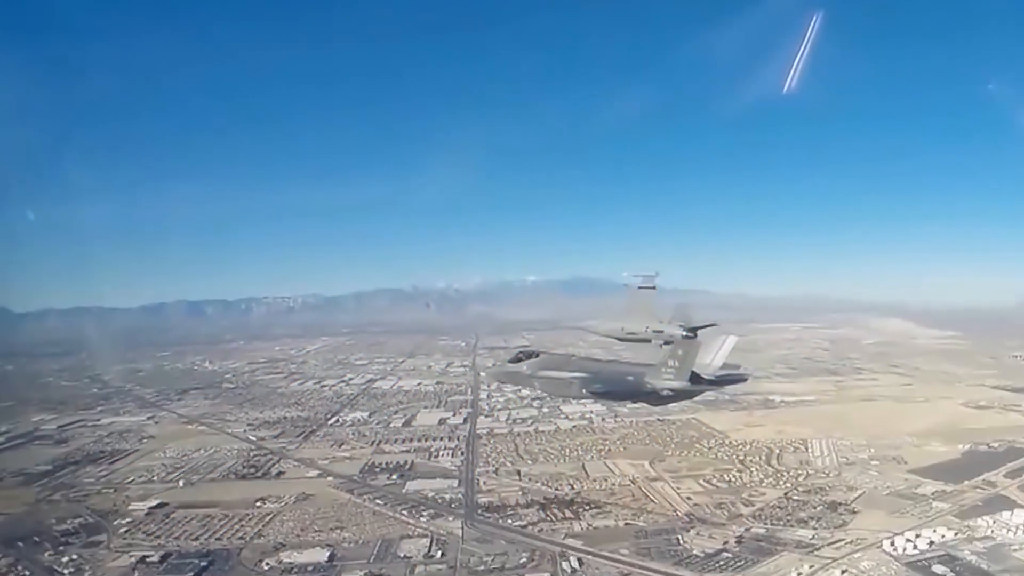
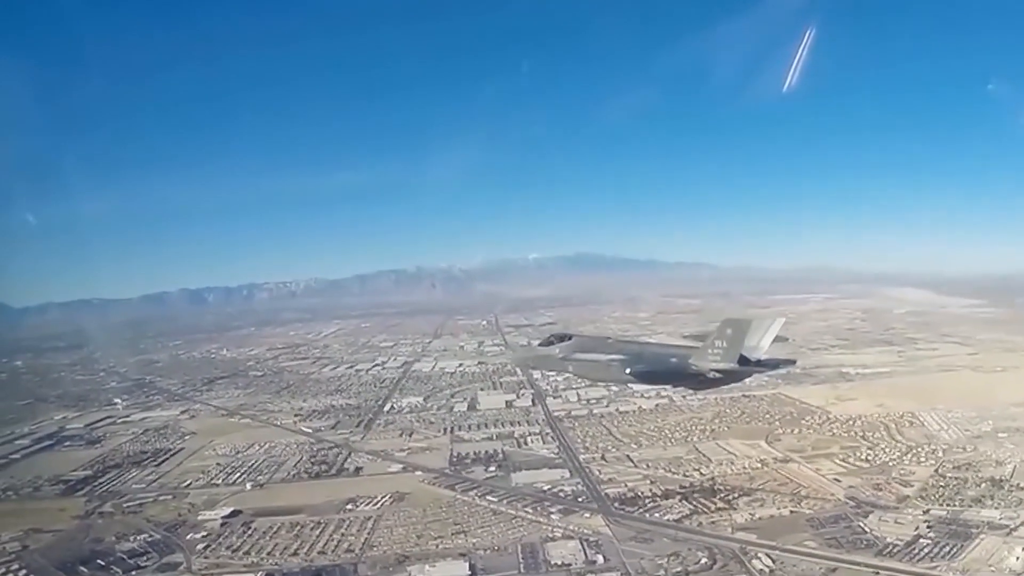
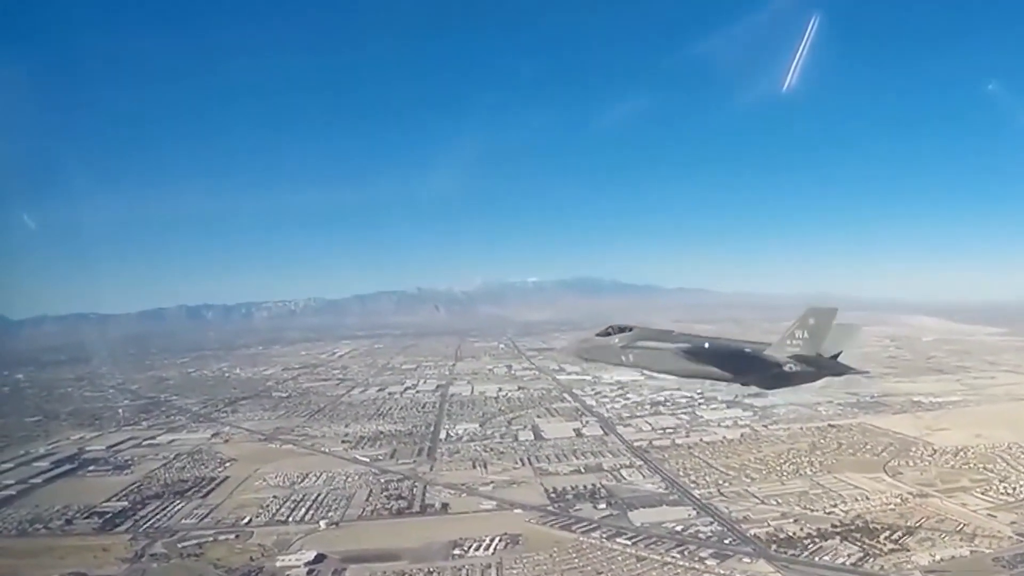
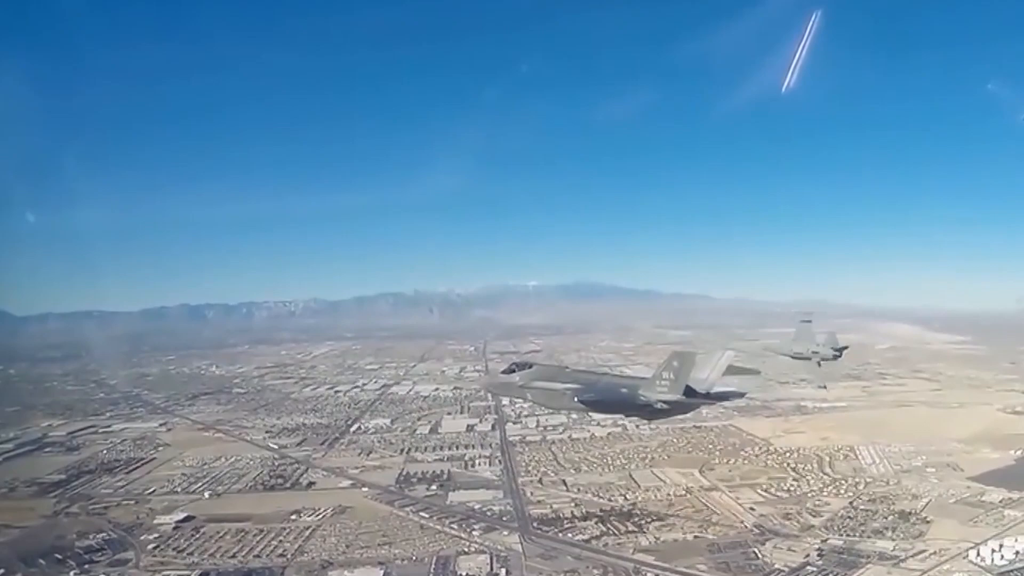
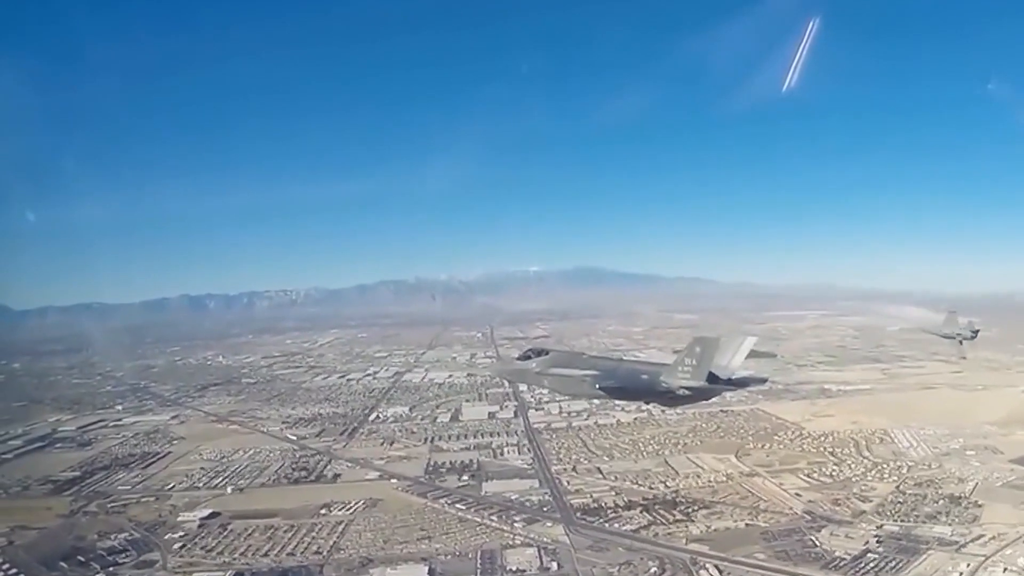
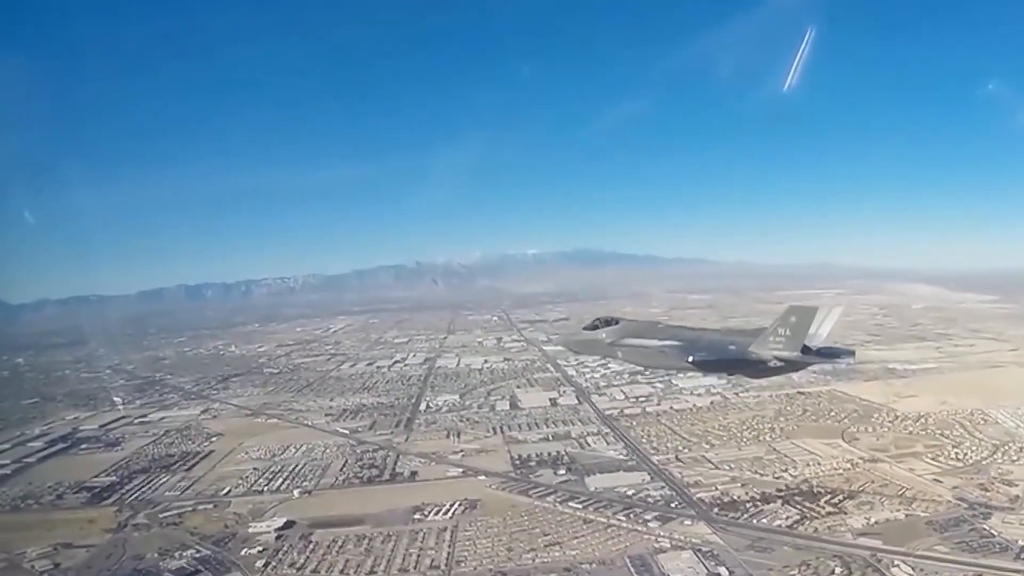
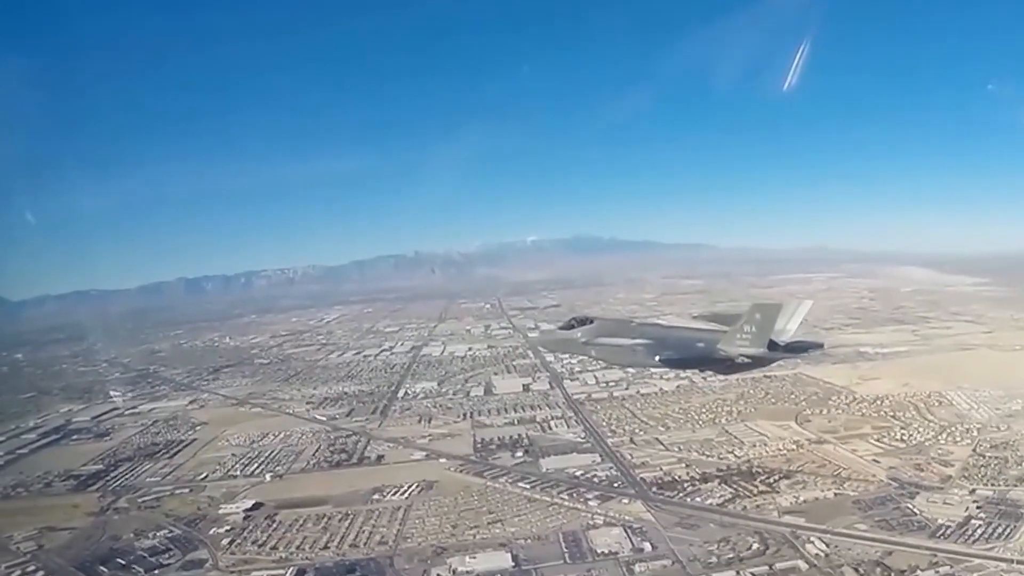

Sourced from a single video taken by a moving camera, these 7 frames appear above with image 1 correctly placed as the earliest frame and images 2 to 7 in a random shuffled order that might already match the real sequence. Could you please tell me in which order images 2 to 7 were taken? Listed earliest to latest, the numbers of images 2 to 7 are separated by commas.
4, 5, 2, 7, 6, 3
